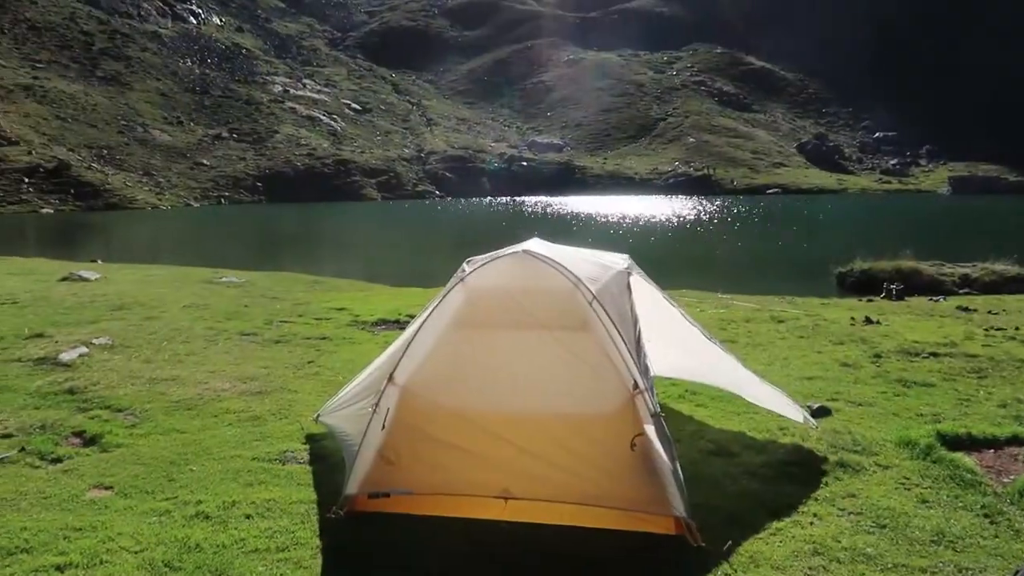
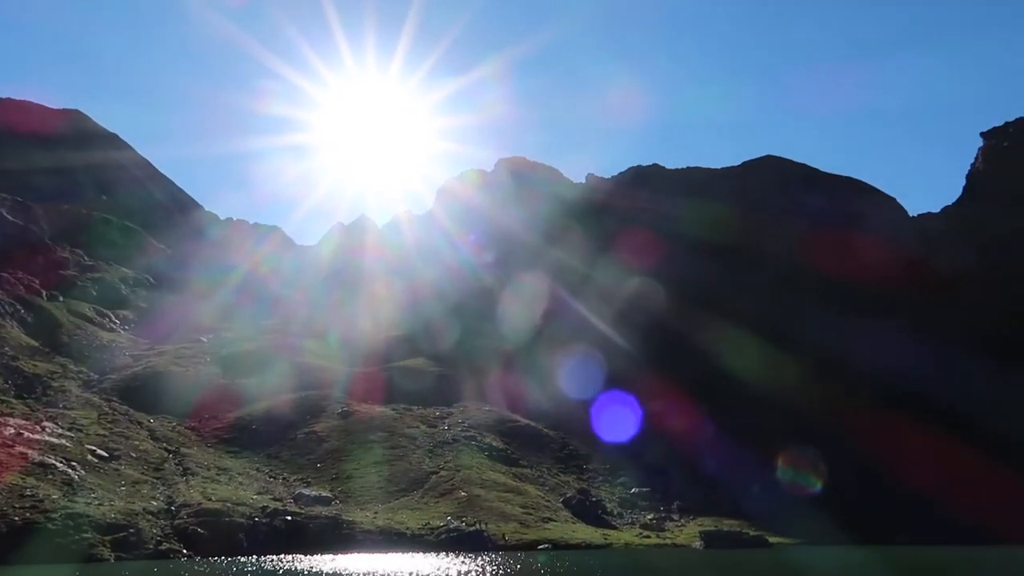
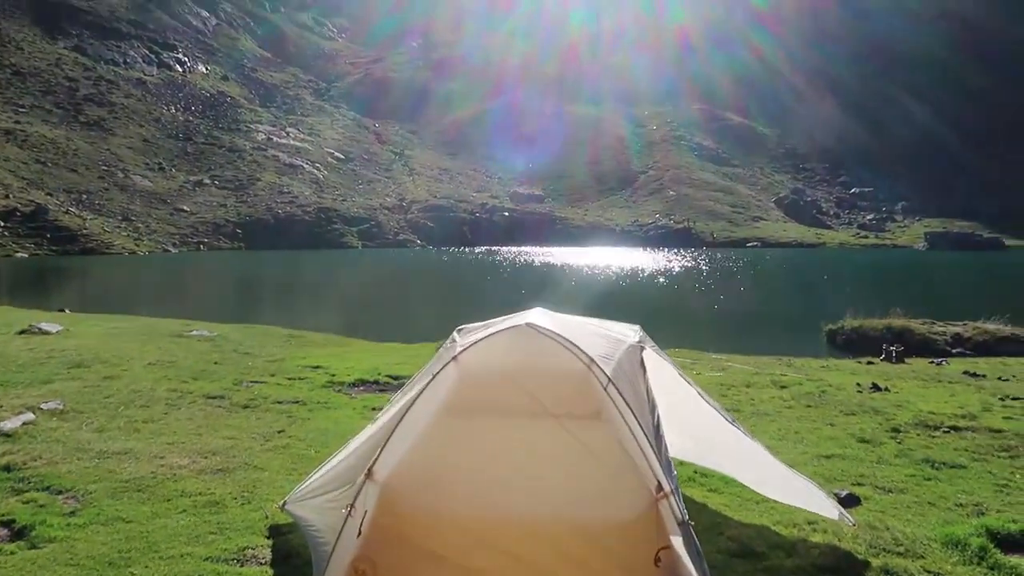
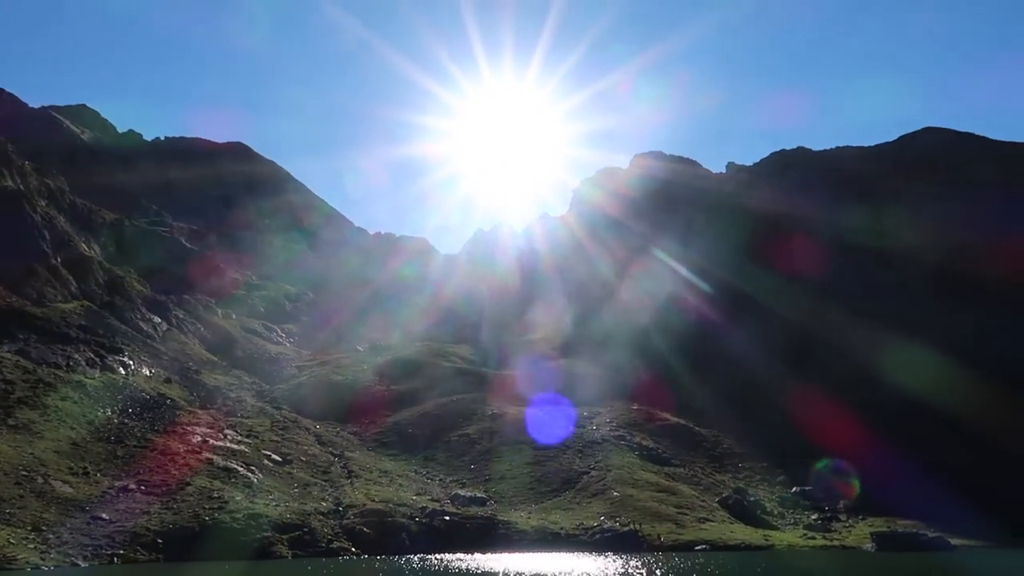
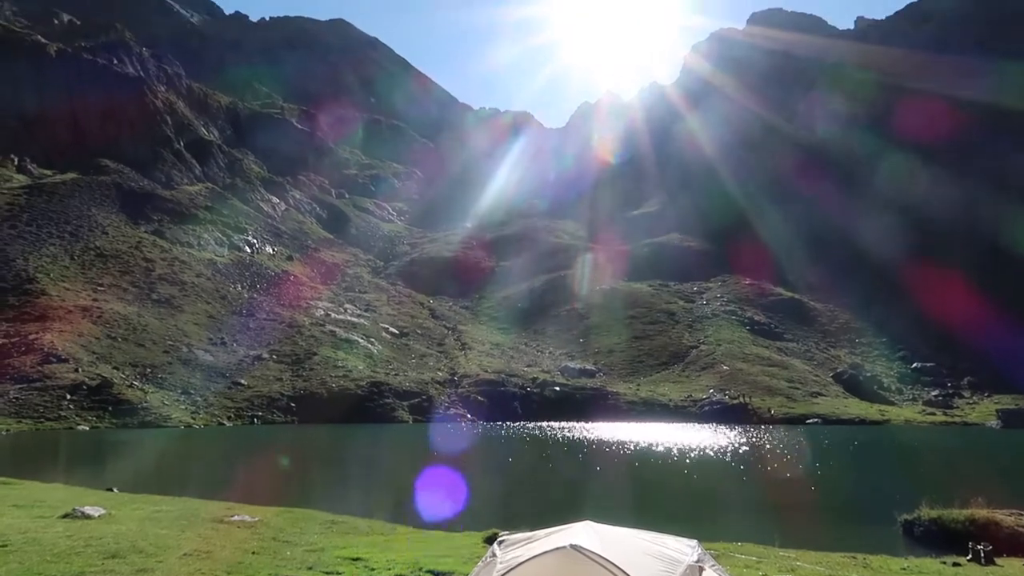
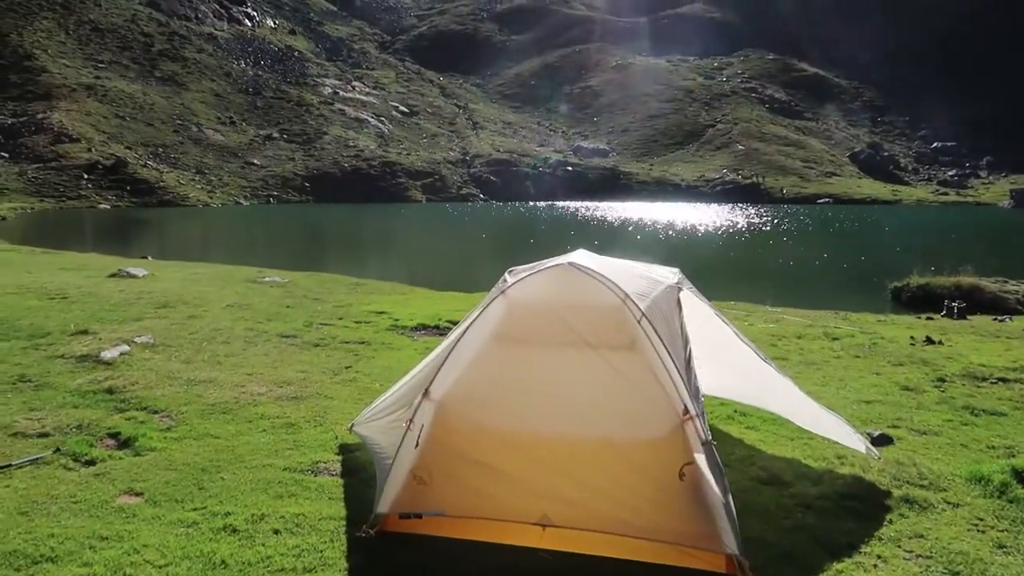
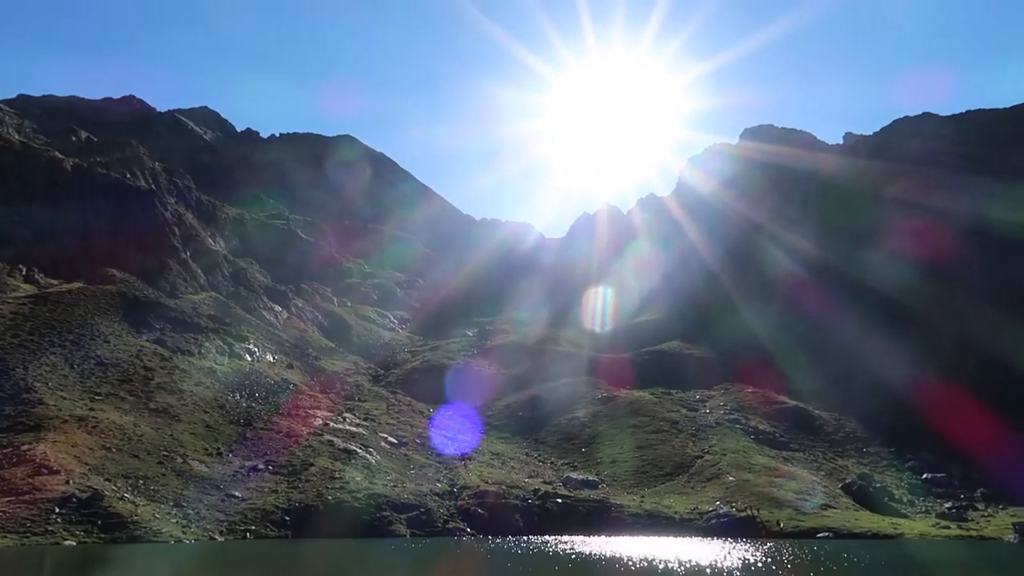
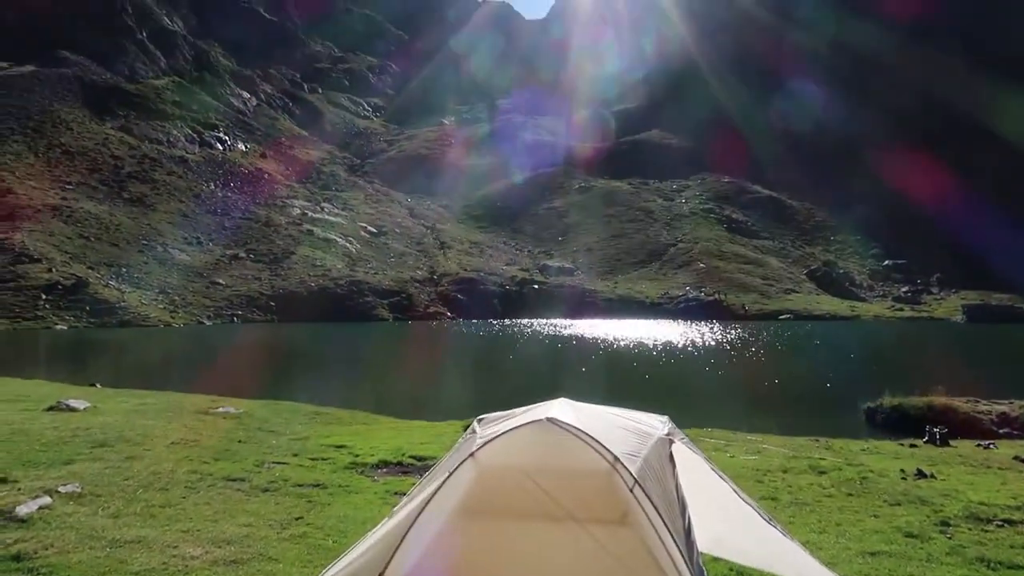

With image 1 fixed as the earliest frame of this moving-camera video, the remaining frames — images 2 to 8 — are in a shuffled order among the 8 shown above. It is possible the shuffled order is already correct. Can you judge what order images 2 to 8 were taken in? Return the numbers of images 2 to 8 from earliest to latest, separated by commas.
6, 3, 8, 5, 7, 4, 2
